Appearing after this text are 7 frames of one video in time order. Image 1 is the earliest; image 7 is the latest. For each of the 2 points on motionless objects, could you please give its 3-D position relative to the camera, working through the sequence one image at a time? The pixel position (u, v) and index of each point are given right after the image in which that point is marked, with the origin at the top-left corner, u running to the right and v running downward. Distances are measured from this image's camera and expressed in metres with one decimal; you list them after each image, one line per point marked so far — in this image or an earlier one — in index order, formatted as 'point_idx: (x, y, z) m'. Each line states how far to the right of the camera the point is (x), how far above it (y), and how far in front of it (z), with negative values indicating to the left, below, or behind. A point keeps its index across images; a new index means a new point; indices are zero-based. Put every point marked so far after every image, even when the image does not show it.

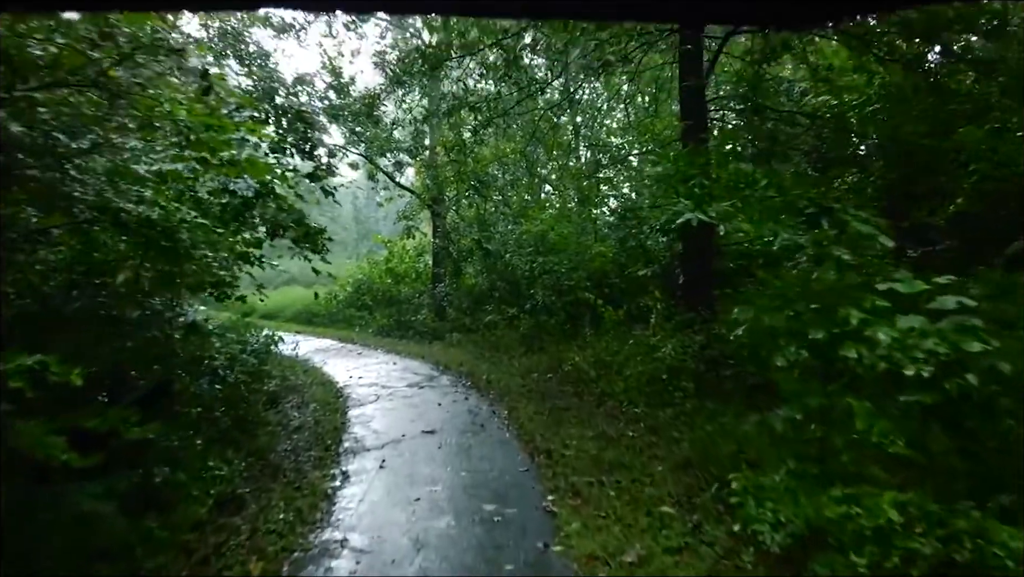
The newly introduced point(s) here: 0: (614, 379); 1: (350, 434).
0: (+1.1, -1.0, +8.6) m
1: (-1.5, -1.3, +7.0) m
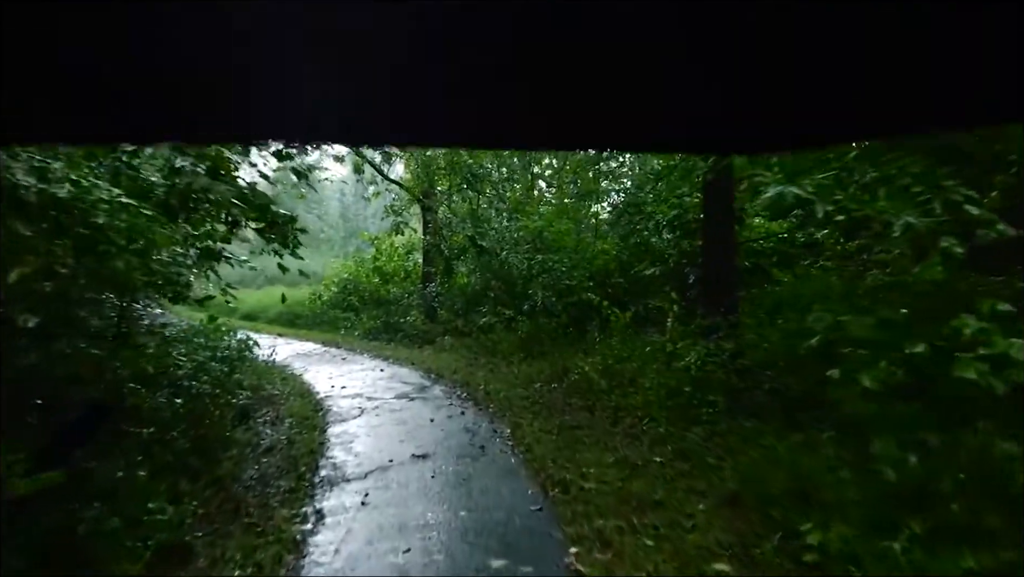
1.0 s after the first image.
0: (+1.2, -1.0, +7.6) m
1: (-1.4, -1.3, +6.0) m
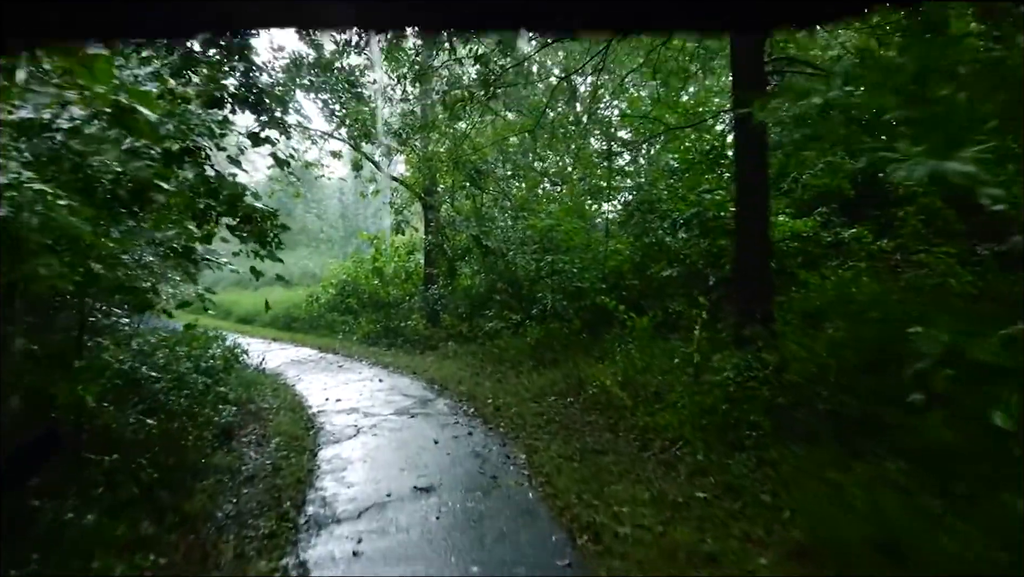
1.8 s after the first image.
0: (+1.3, -1.1, +6.8) m
1: (-1.3, -1.4, +5.3) m
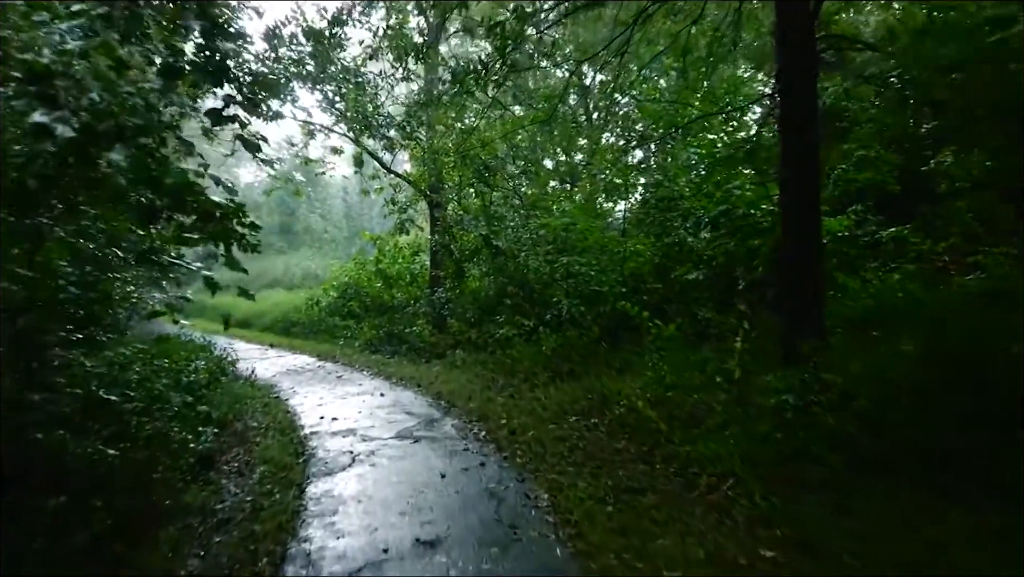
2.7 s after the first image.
0: (+1.4, -1.1, +5.9) m
1: (-1.2, -1.4, +4.4) m
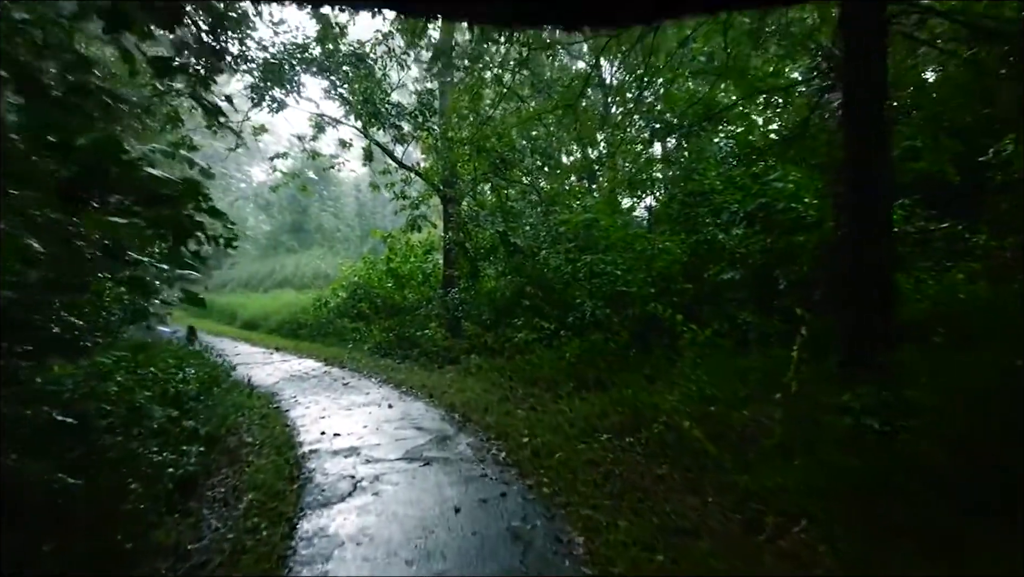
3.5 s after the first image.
0: (+1.6, -1.1, +5.1) m
1: (-1.1, -1.4, +3.6) m
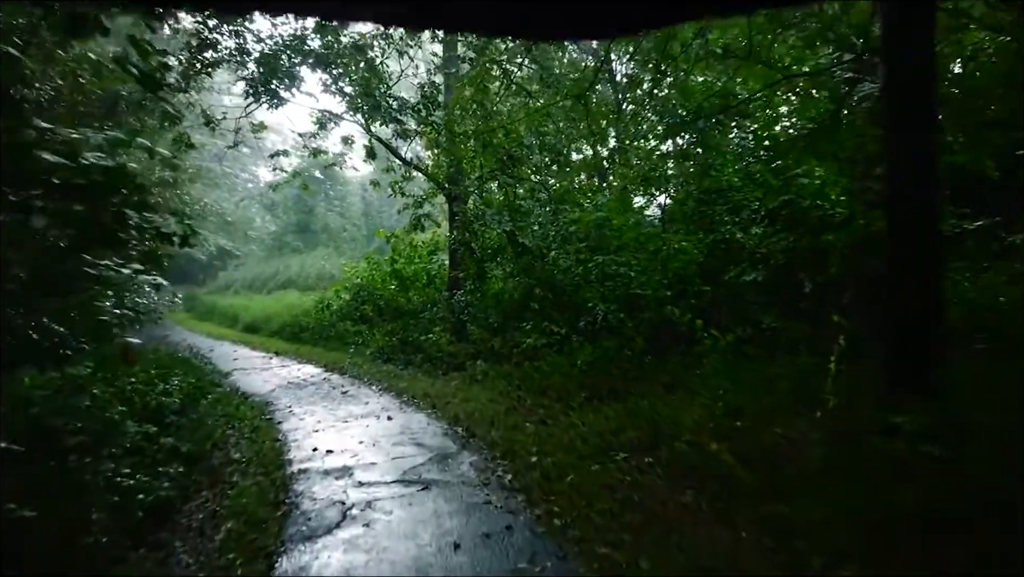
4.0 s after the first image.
0: (+1.6, -1.2, +4.5) m
1: (-1.0, -1.5, +3.1) m
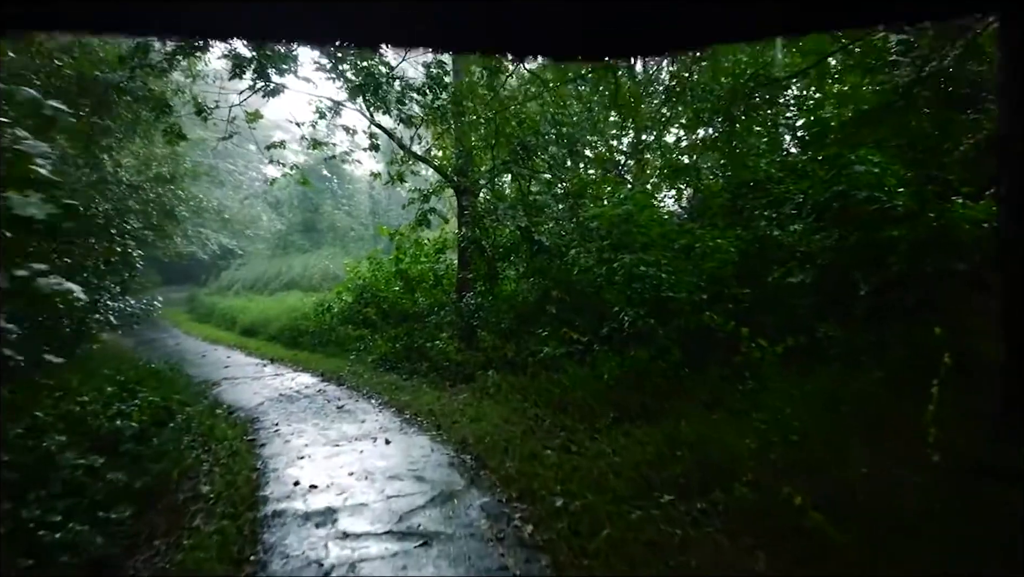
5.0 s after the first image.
0: (+1.7, -1.2, +3.5) m
1: (-0.9, -1.5, +2.0) m
